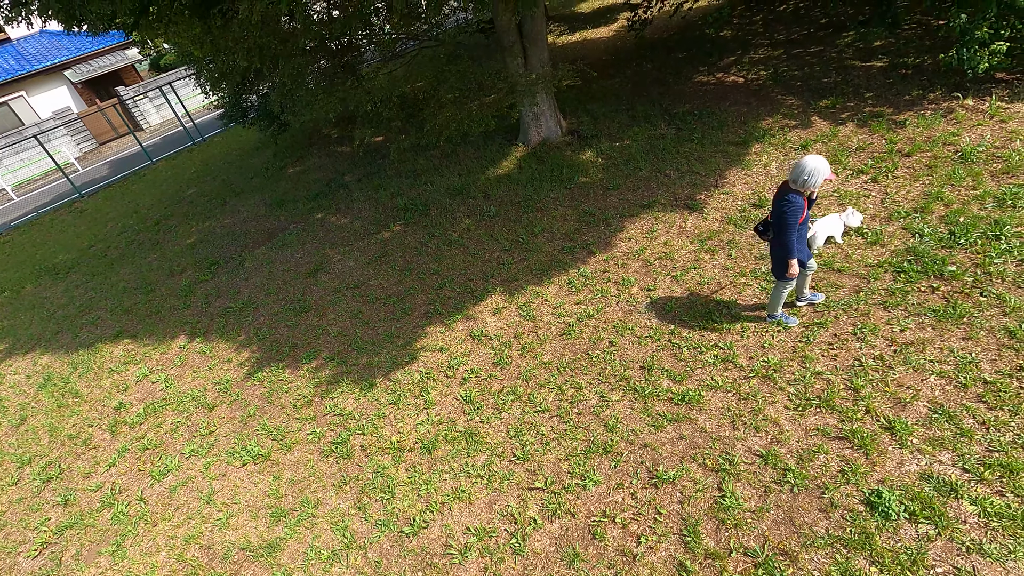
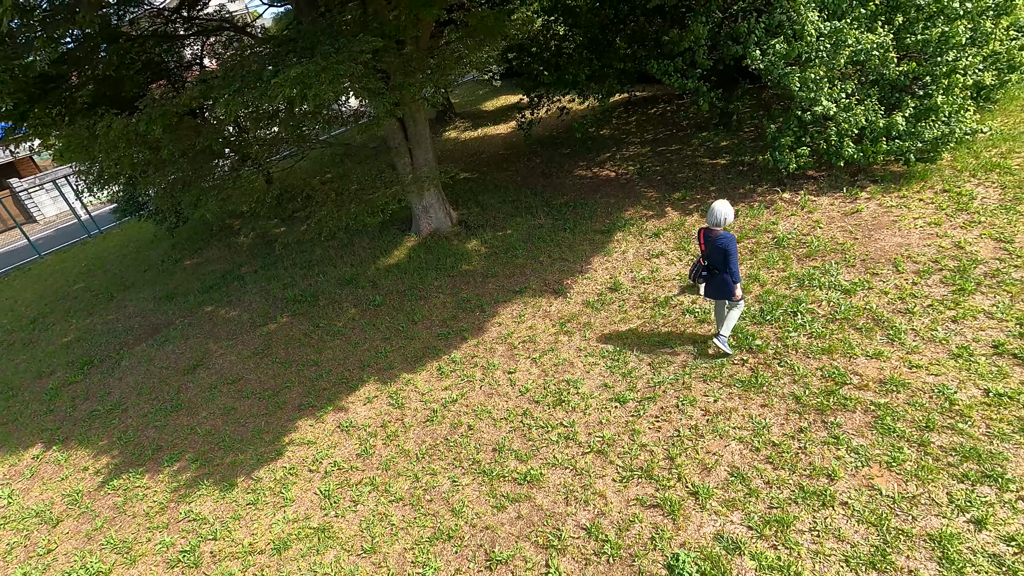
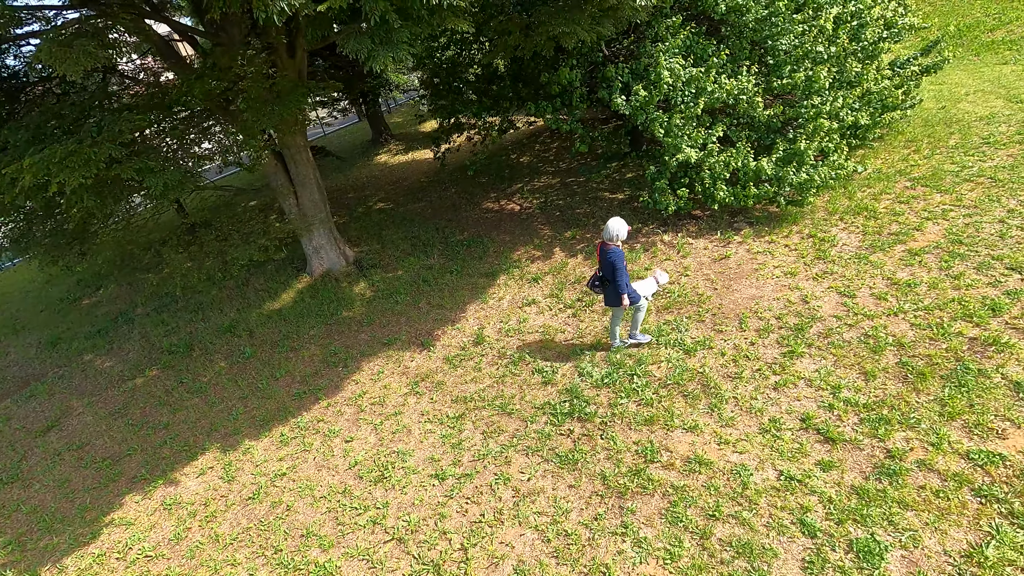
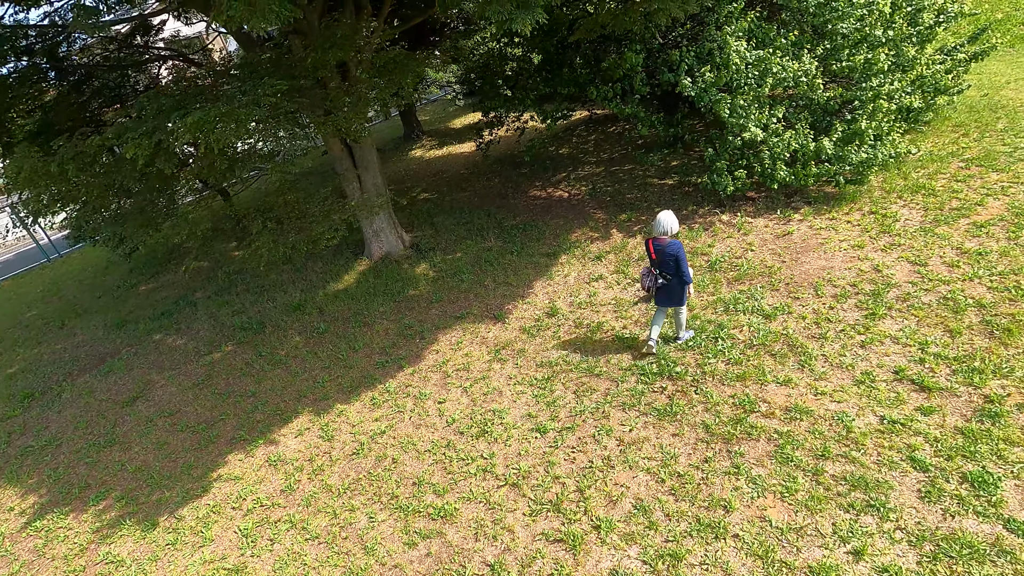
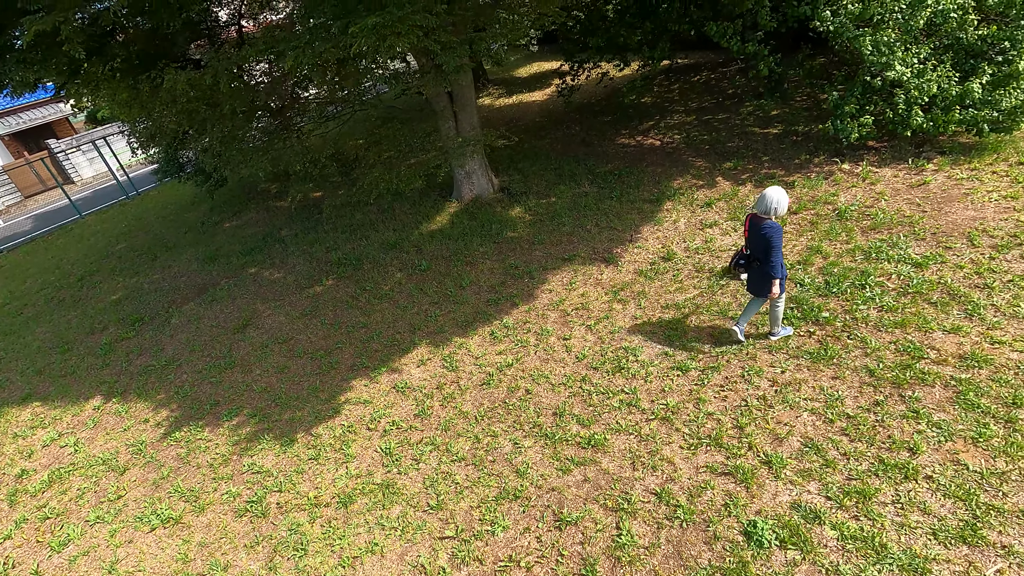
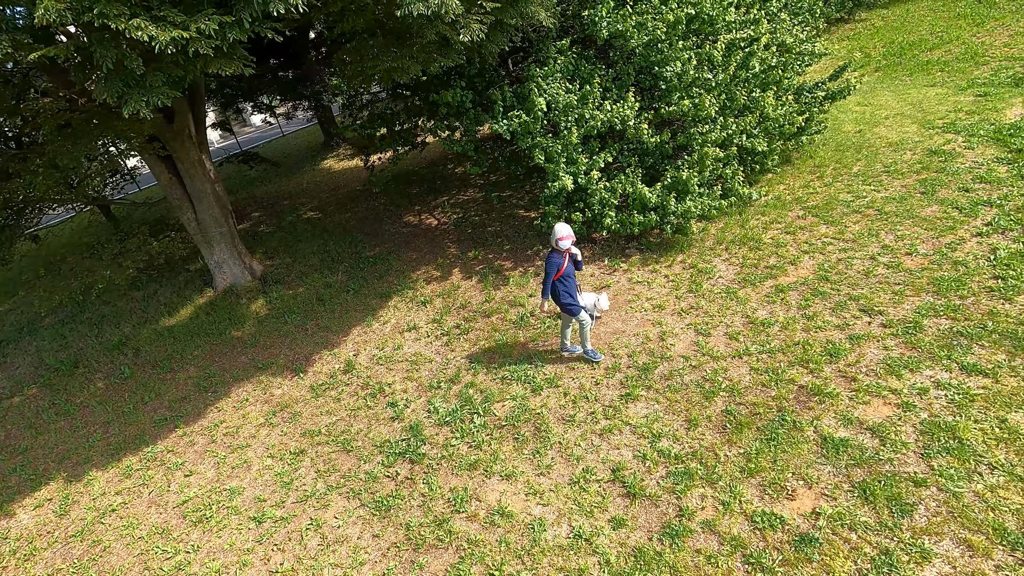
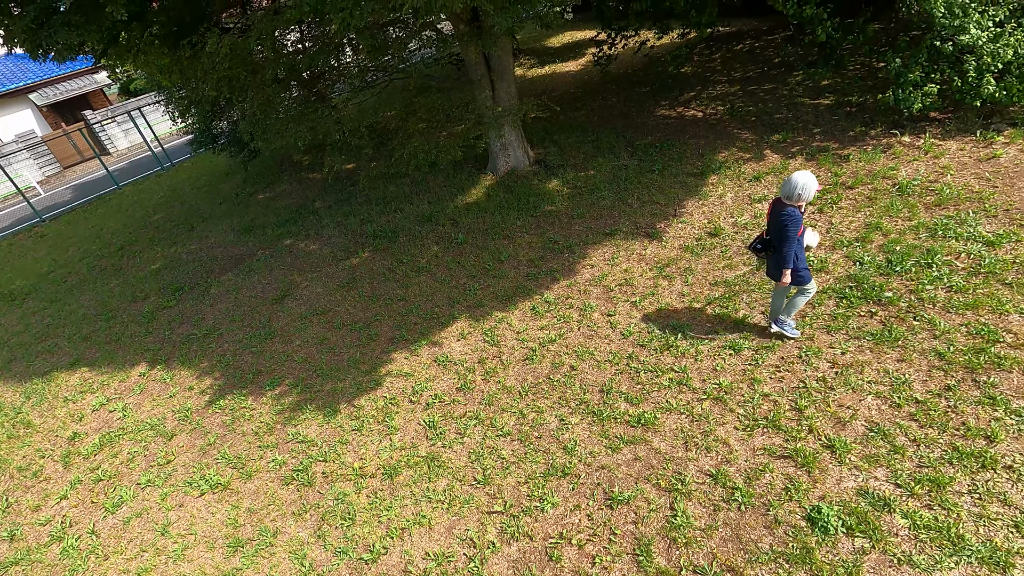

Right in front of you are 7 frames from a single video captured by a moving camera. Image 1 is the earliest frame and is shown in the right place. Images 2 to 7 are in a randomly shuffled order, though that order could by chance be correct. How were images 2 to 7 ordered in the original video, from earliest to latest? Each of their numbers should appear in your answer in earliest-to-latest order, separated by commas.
7, 5, 2, 4, 3, 6
